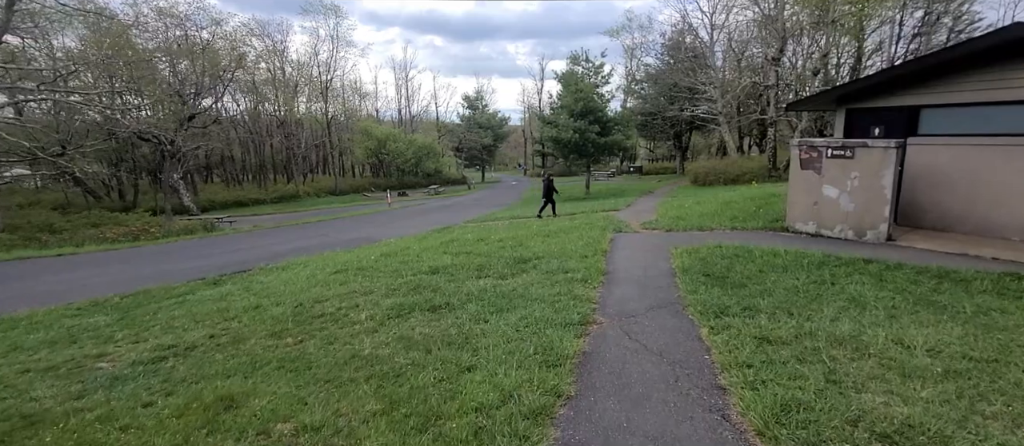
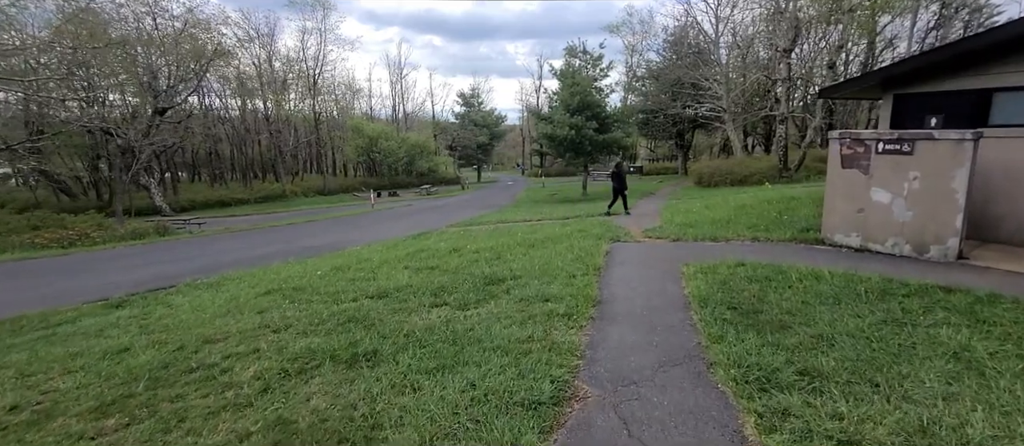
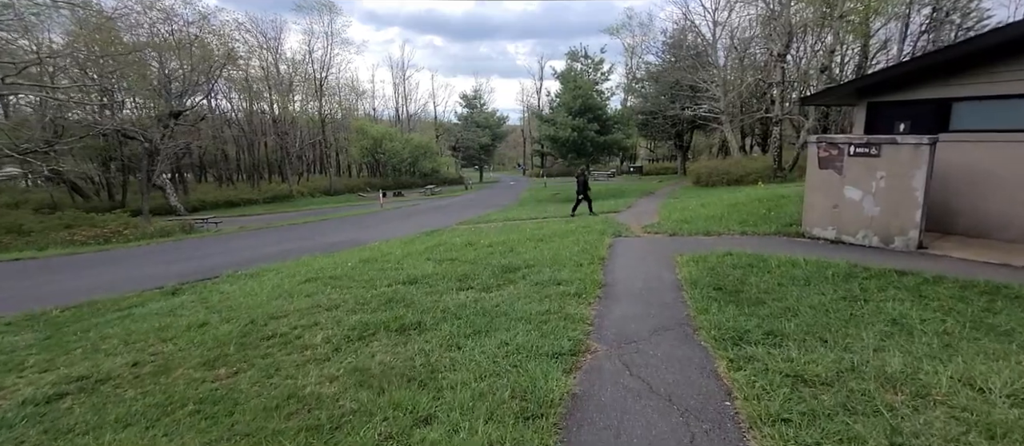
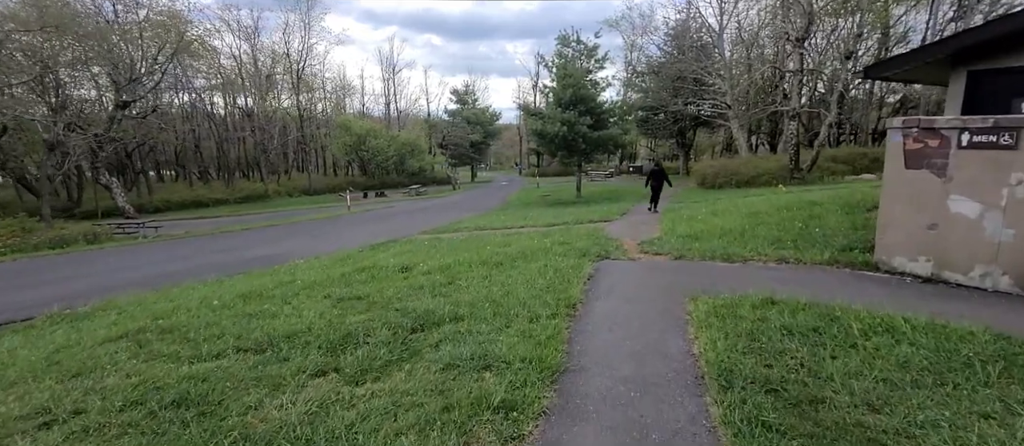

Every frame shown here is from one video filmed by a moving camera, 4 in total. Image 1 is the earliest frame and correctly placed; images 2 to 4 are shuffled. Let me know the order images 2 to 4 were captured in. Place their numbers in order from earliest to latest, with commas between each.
3, 2, 4
